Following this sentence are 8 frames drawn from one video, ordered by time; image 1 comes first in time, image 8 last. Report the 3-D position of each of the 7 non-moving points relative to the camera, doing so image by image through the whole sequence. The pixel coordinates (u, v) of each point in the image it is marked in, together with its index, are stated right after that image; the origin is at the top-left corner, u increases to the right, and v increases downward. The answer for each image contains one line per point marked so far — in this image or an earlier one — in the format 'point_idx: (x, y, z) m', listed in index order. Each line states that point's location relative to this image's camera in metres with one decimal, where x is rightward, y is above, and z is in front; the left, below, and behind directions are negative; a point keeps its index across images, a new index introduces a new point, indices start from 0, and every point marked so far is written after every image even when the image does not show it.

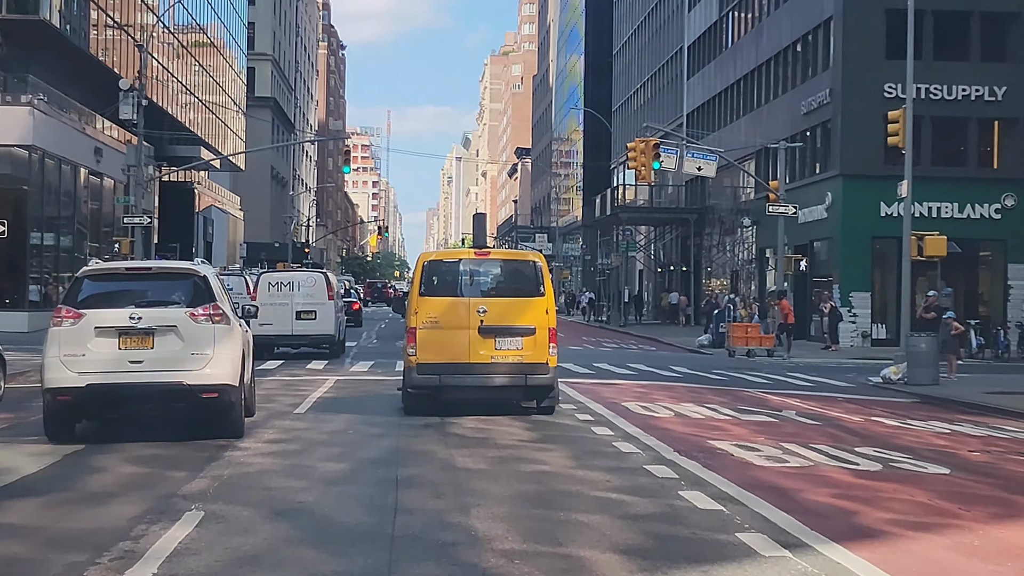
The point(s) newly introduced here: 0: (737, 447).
0: (+1.6, -1.1, +12.1) m
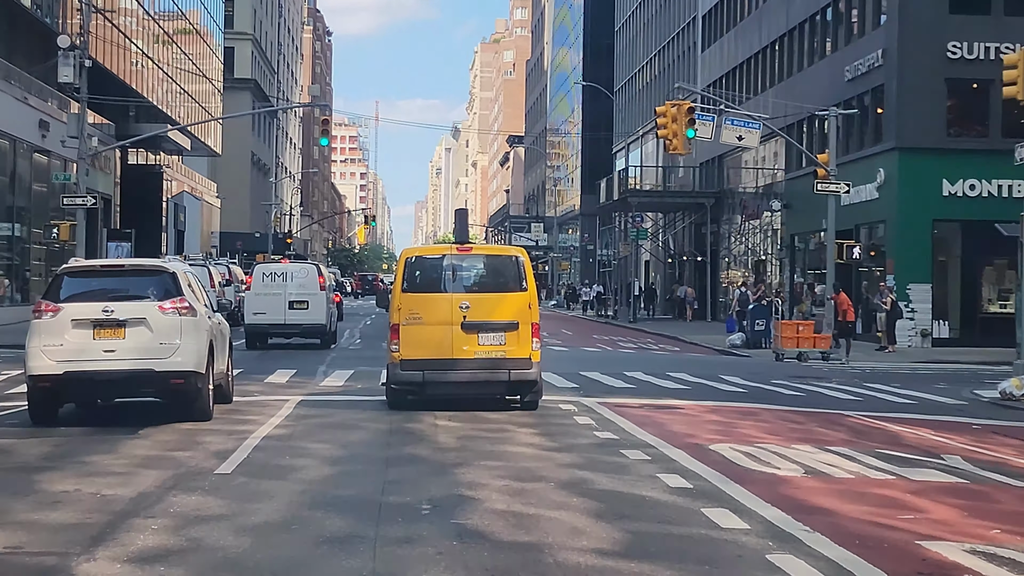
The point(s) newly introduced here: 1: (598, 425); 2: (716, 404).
0: (+1.8, -1.1, +6.8) m
1: (+0.6, -1.0, +13.0) m
2: (+1.9, -1.1, +16.1) m
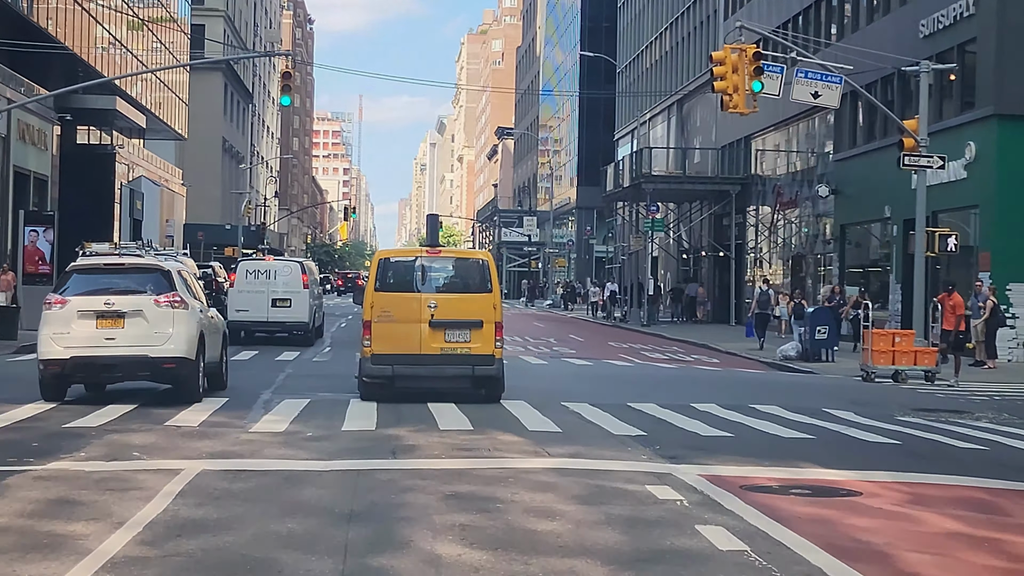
0: (+2.2, -1.0, +0.2) m
1: (+0.9, -1.0, +6.4) m
2: (+2.1, -1.1, +9.5) m
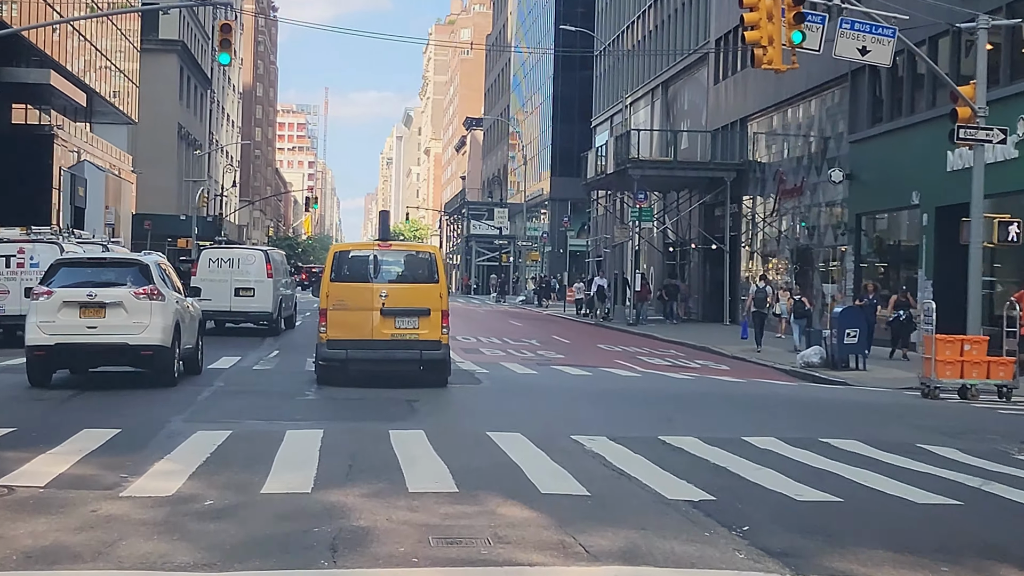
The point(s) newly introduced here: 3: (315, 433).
0: (+2.4, -1.1, -3.9) m
1: (+1.1, -1.0, +2.3) m
2: (+2.2, -1.0, +5.4) m
3: (-1.3, -1.0, +11.9) m
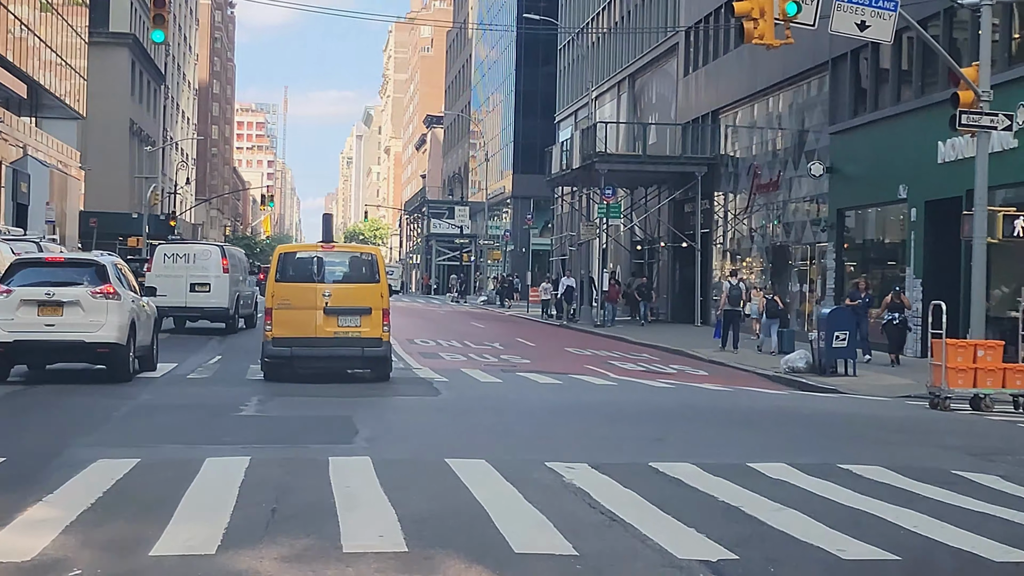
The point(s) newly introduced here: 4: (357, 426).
0: (+2.6, -1.0, -5.7) m
1: (+1.1, -1.0, +0.4) m
2: (+2.1, -1.0, +3.5) m
3: (-1.5, -1.0, +9.9) m
4: (-1.1, -1.0, +12.5) m
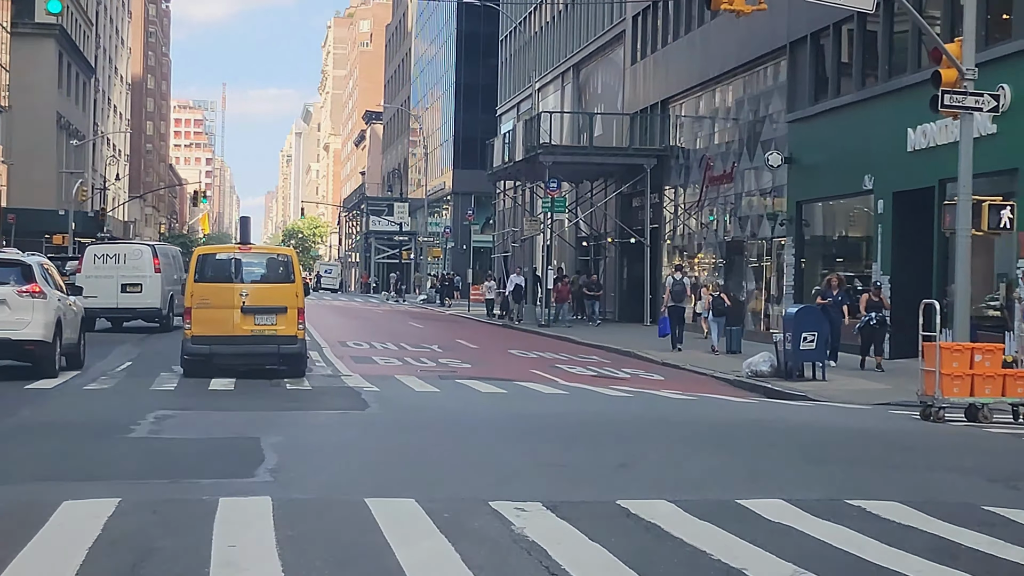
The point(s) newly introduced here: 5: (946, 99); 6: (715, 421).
0: (+2.8, -1.0, -7.6) m
1: (+1.1, -1.0, -1.5) m
2: (+2.1, -1.0, +1.7) m
3: (-1.8, -1.0, +7.9) m
4: (-1.5, -1.0, +10.5) m
5: (+4.5, +2.0, +18.3) m
6: (+1.6, -1.1, +13.7) m
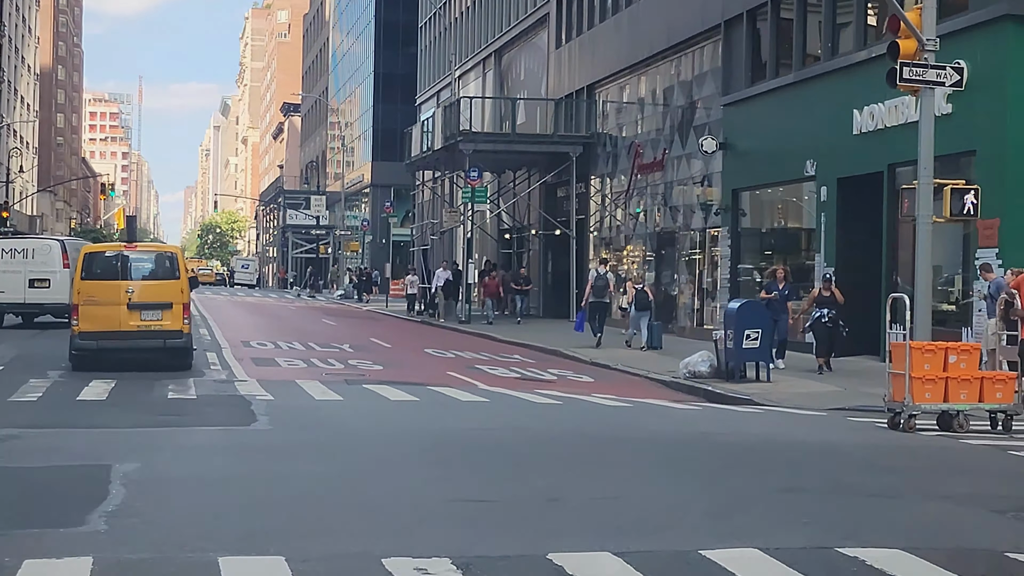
0: (+3.1, -1.0, -9.4) m
1: (+1.2, -1.0, -3.3) m
2: (+2.0, -1.0, -0.2) m
3: (-2.2, -1.0, +5.9) m
4: (-1.9, -0.9, +8.5) m
5: (+3.7, +2.1, +16.6) m
6: (+1.0, -1.0, +11.9) m
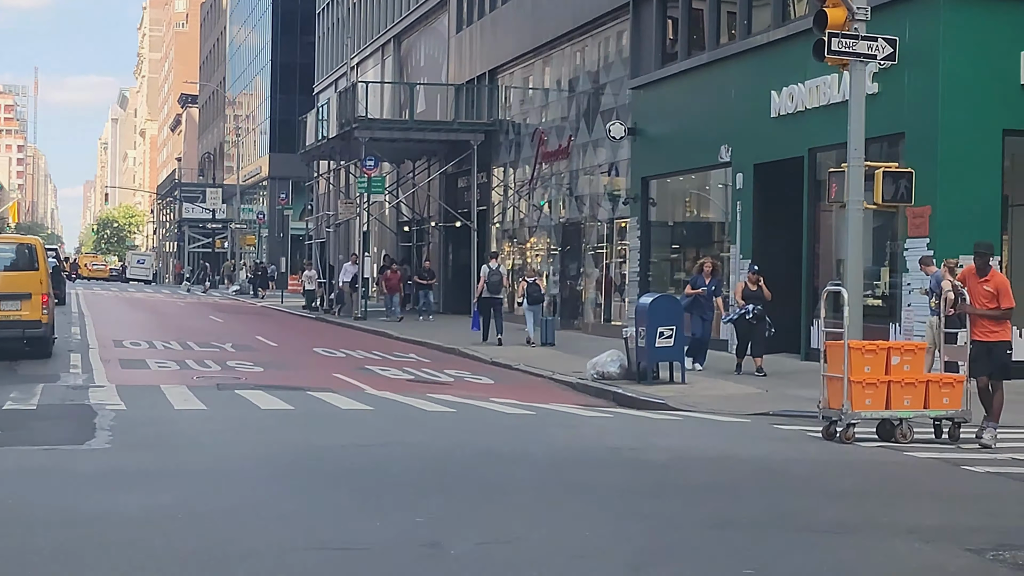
0: (+3.6, -1.1, -10.9) m
1: (+1.3, -1.0, -4.9) m
2: (+1.9, -1.0, -1.7) m
3: (-2.5, -0.9, +4.1) m
4: (-2.4, -0.9, +6.7) m
5: (+2.8, +2.1, +15.1) m
6: (+0.3, -1.0, +10.2) m
